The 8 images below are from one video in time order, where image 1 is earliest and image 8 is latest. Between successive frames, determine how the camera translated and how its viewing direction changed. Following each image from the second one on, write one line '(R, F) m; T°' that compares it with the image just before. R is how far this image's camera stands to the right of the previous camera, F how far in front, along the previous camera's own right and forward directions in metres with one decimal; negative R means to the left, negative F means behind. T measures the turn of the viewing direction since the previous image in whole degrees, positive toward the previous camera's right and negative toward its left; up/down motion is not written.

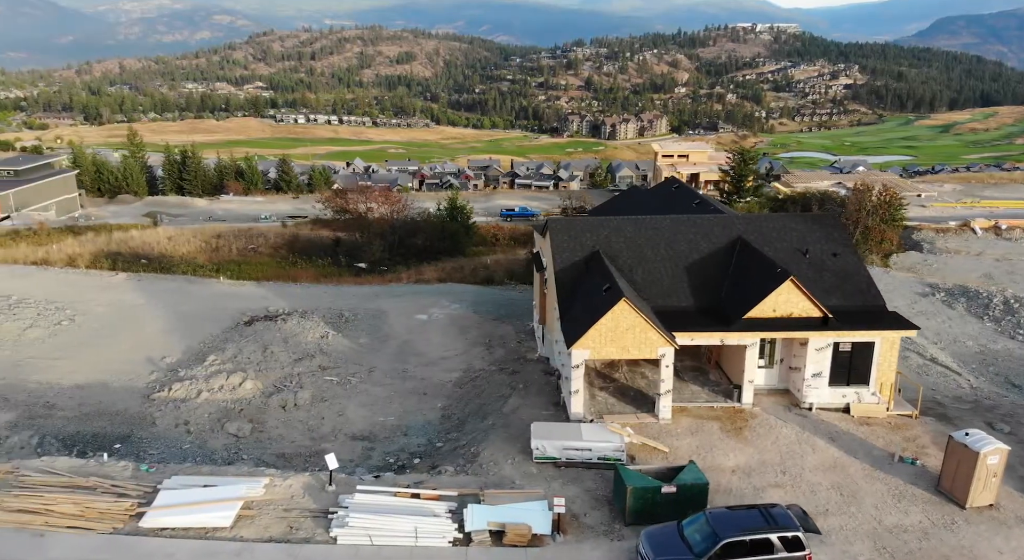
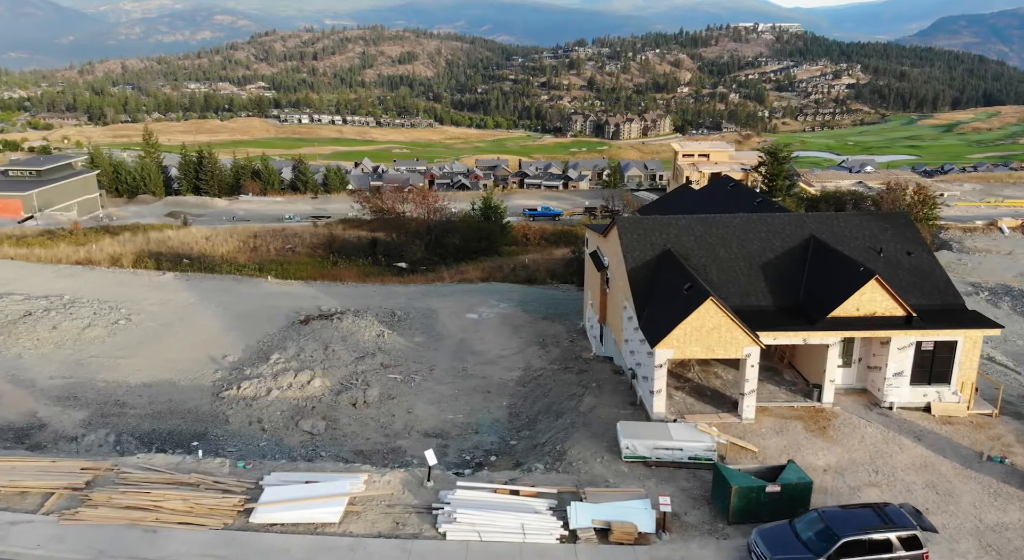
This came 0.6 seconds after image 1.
(-1.8, 0.0) m; -1°
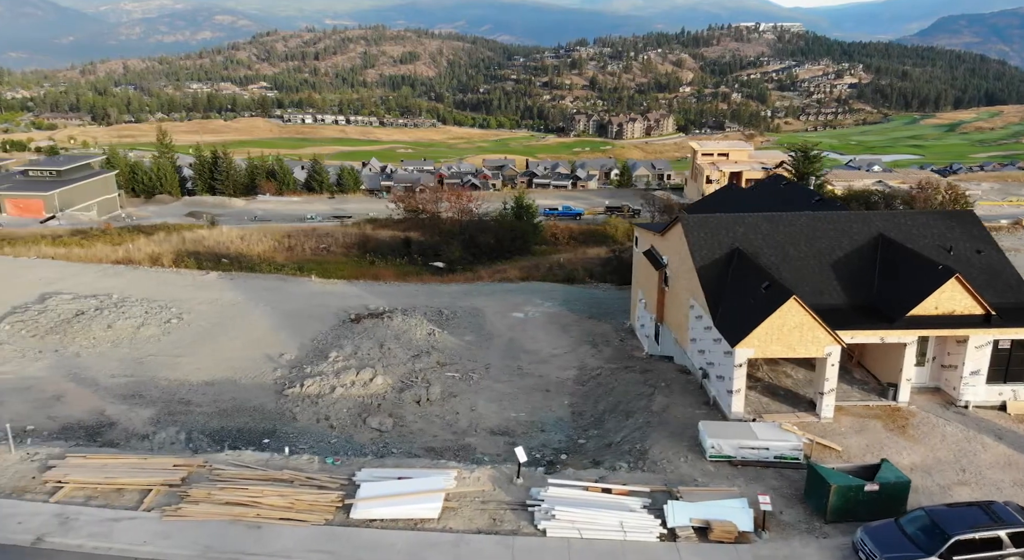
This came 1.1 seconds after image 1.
(-1.6, 0.0) m; -1°
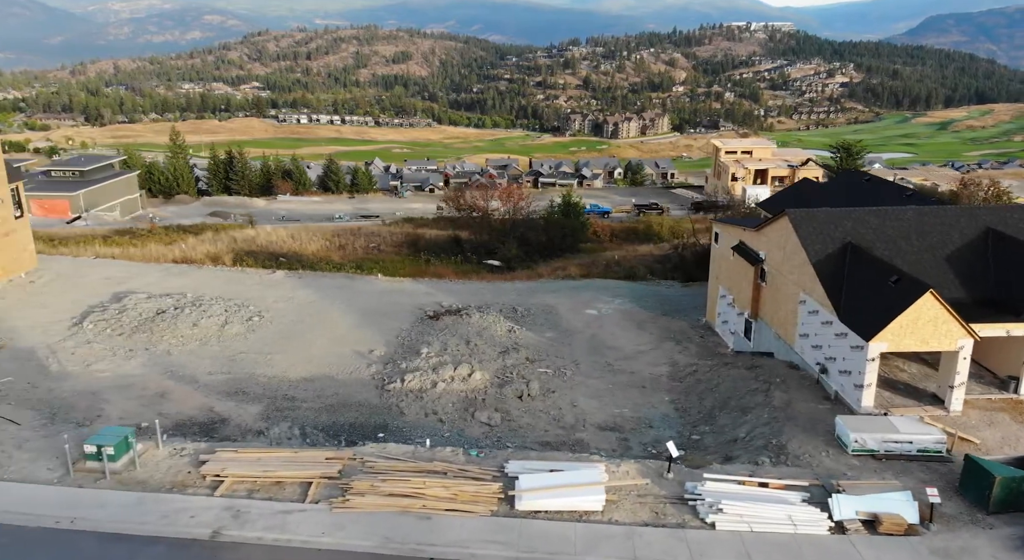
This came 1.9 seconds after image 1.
(-2.9, 0.0) m; 0°
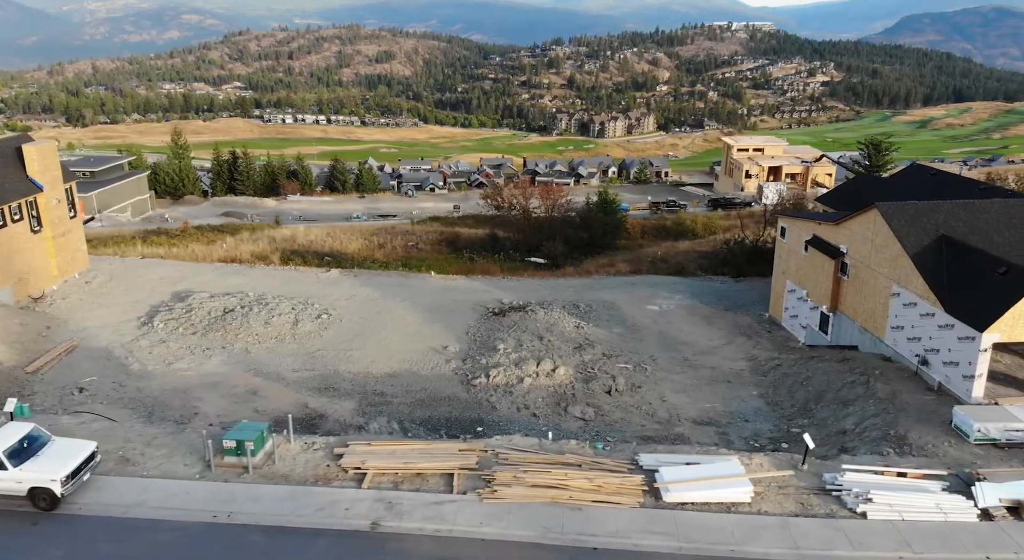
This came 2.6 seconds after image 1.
(-2.8, -0.1) m; 0°
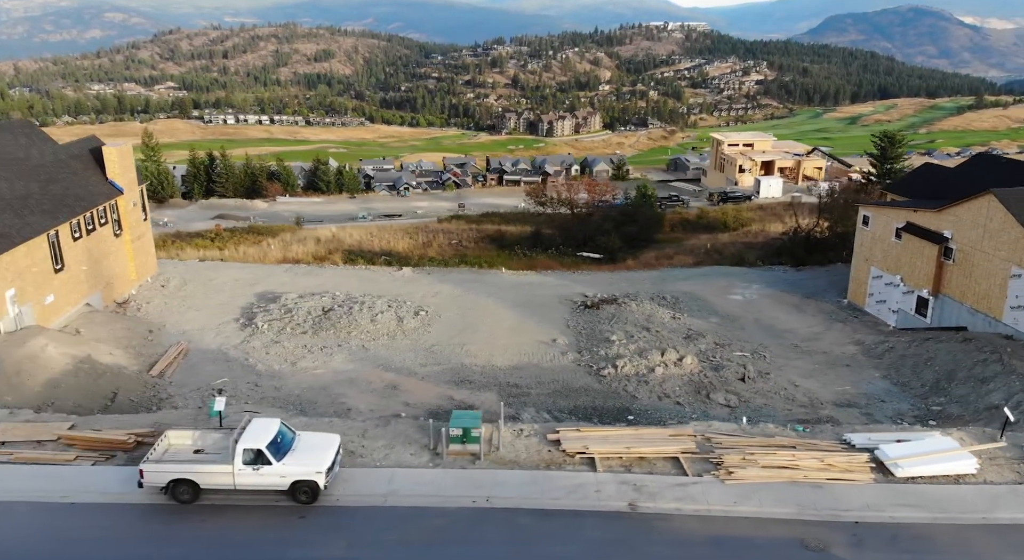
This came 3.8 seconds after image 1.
(-5.1, -0.2) m; +3°
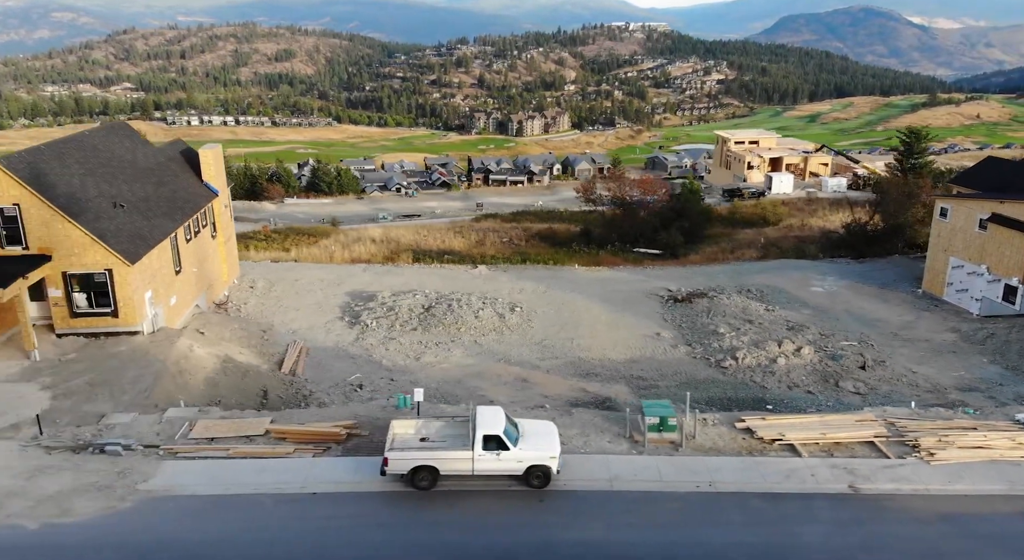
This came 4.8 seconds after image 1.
(-4.4, -0.4) m; +1°
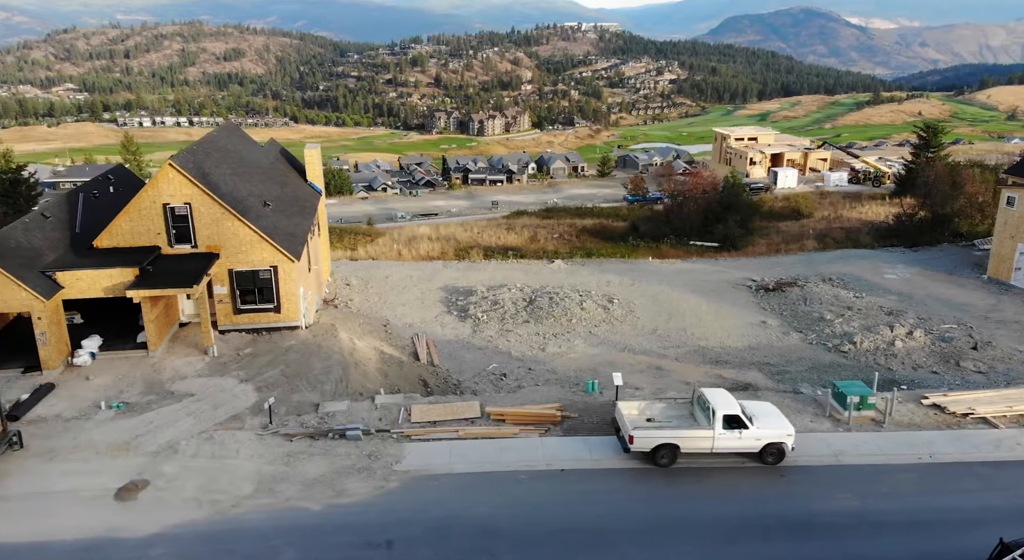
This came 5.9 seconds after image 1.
(-5.0, -0.6) m; +2°
